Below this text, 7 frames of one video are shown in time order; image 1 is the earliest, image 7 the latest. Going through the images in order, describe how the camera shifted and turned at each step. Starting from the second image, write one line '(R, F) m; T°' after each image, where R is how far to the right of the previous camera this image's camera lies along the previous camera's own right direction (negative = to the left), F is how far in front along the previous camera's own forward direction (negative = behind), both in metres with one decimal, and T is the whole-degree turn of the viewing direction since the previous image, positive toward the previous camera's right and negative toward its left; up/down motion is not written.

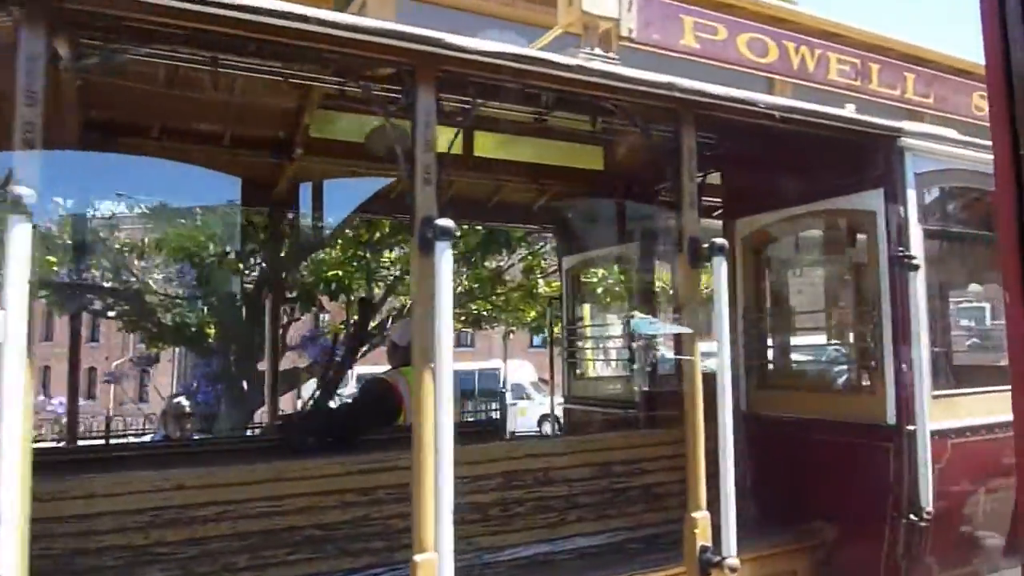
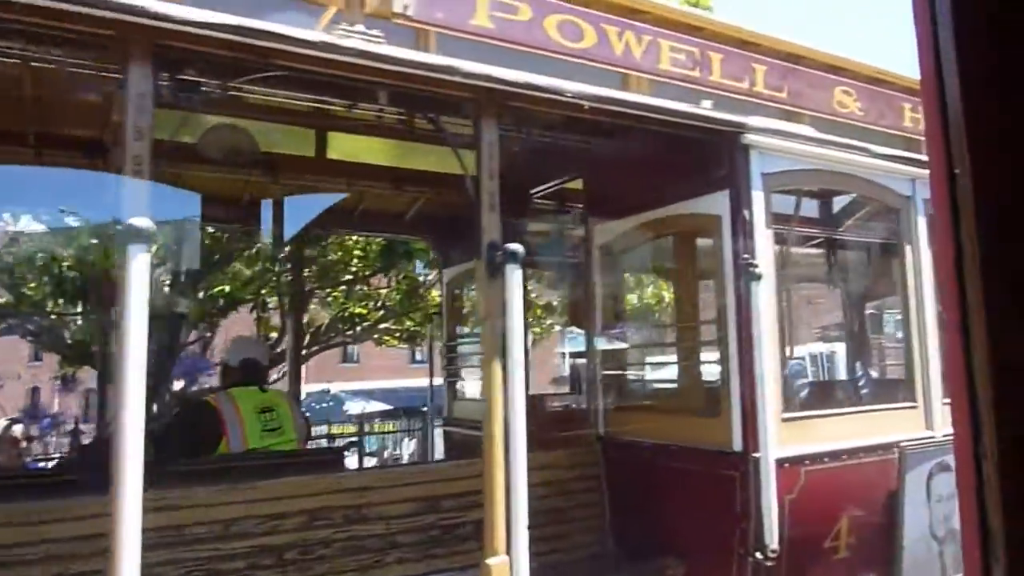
(+0.7, +0.4) m; +2°
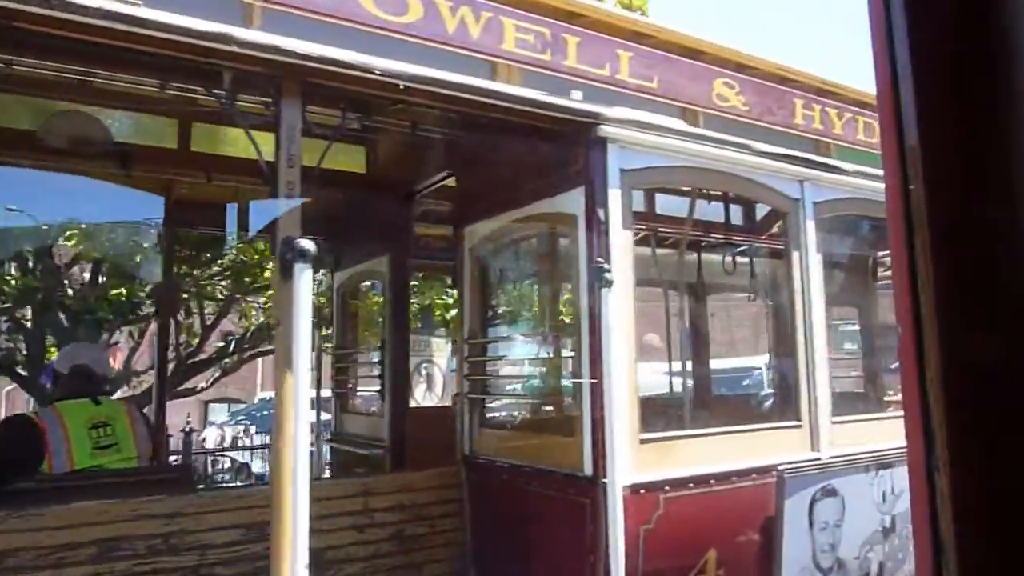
(+0.5, +0.3) m; +2°
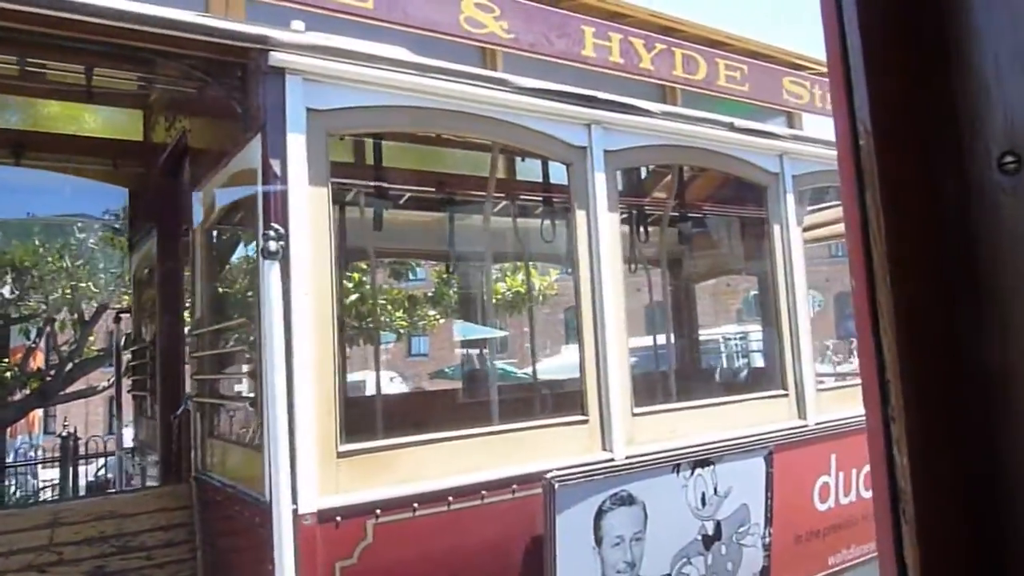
(+0.9, +0.6) m; +1°
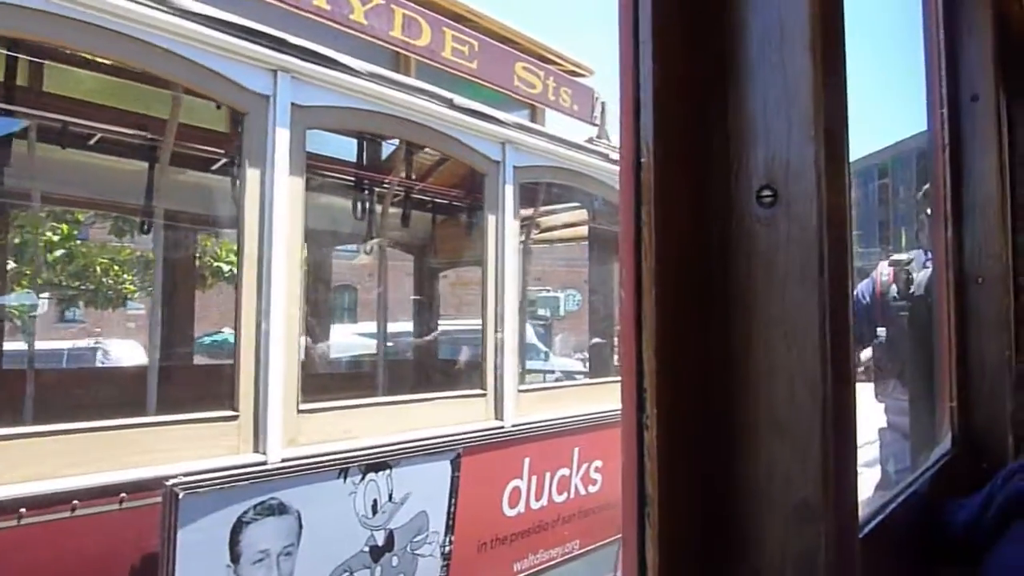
(+0.4, +0.3) m; +16°
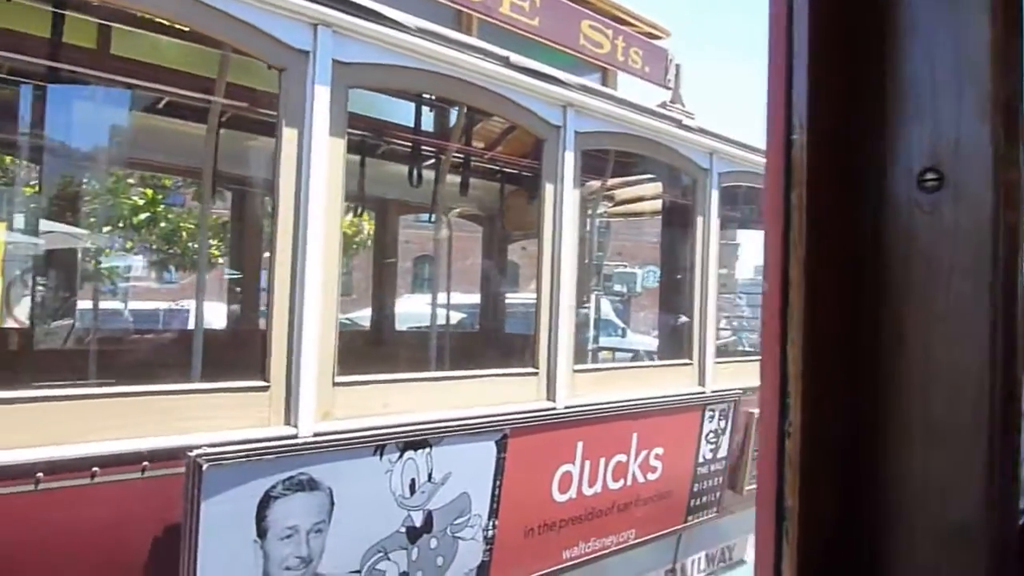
(+0.1, +0.2) m; -6°
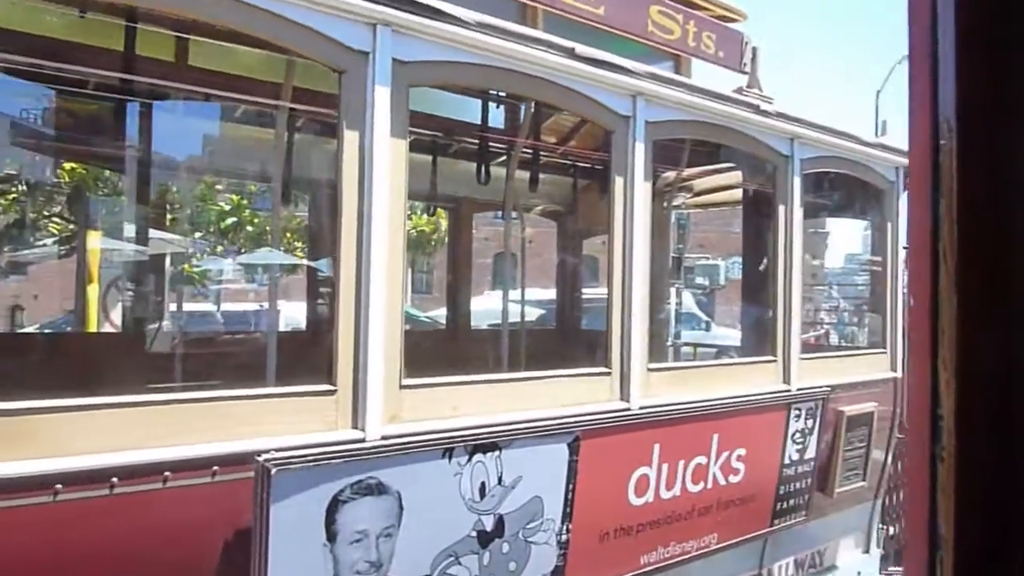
(0.0, +0.1) m; -6°
